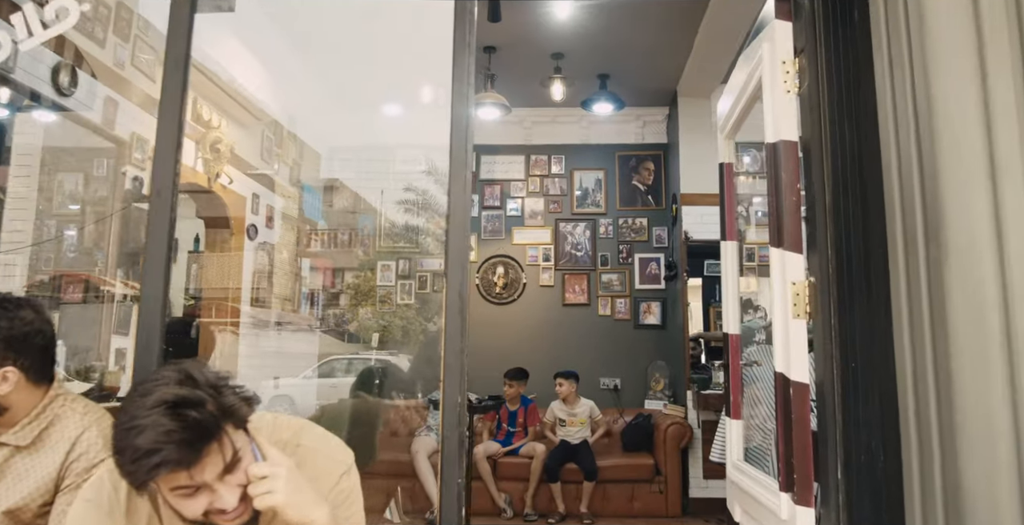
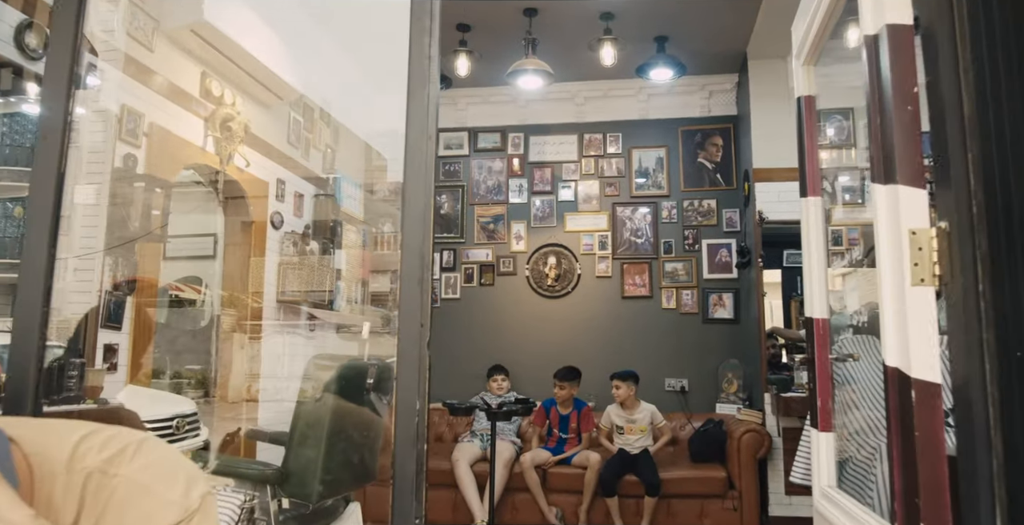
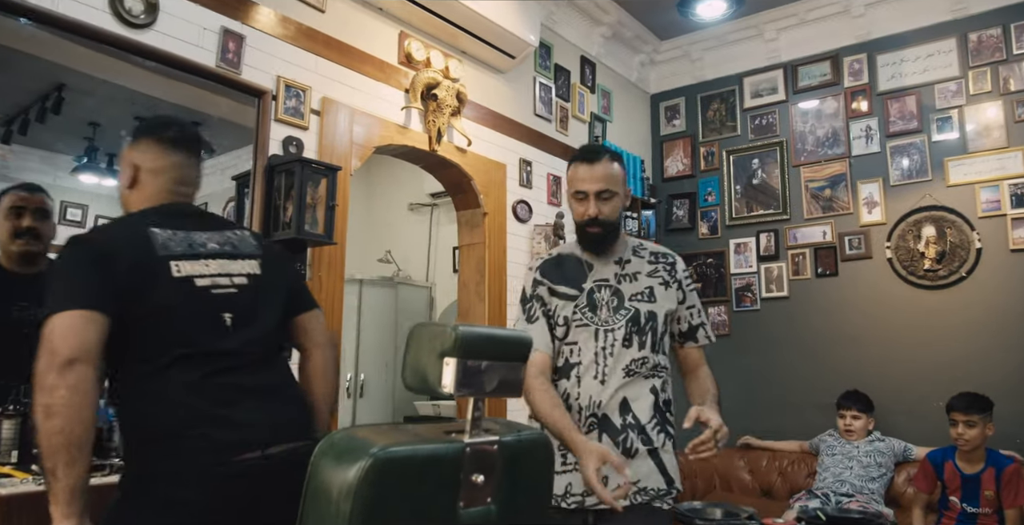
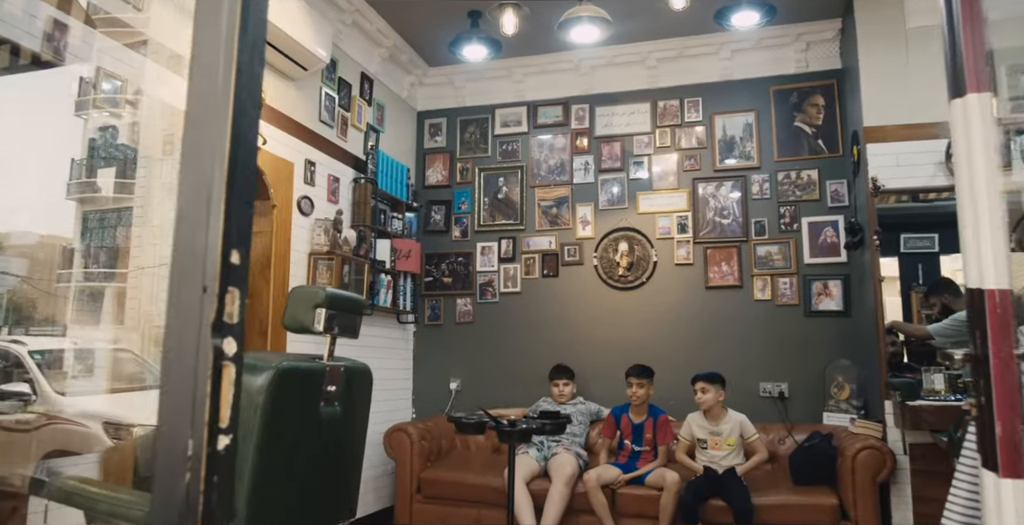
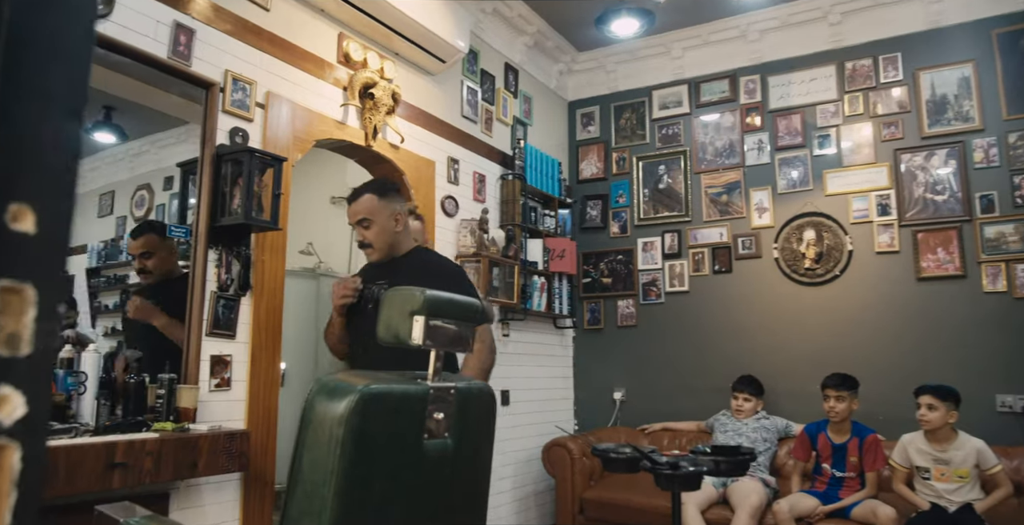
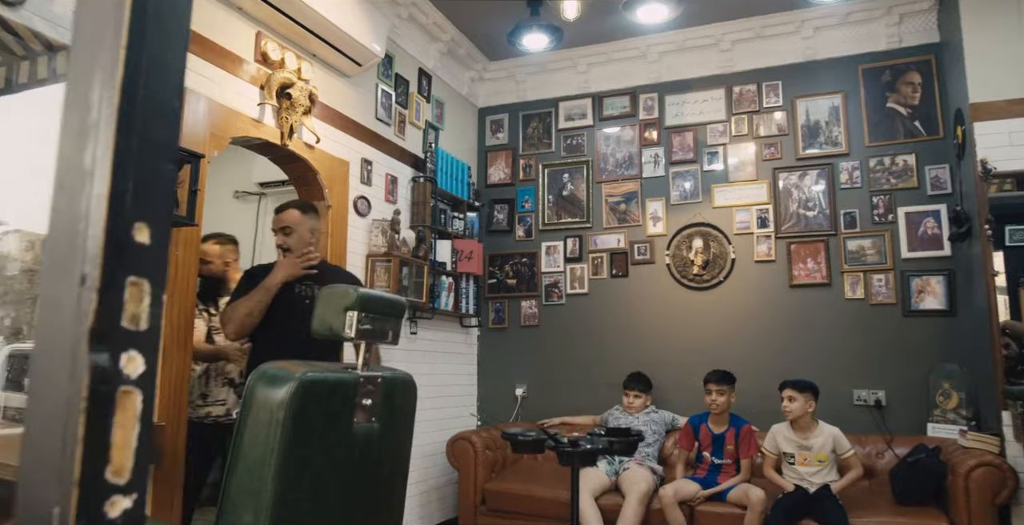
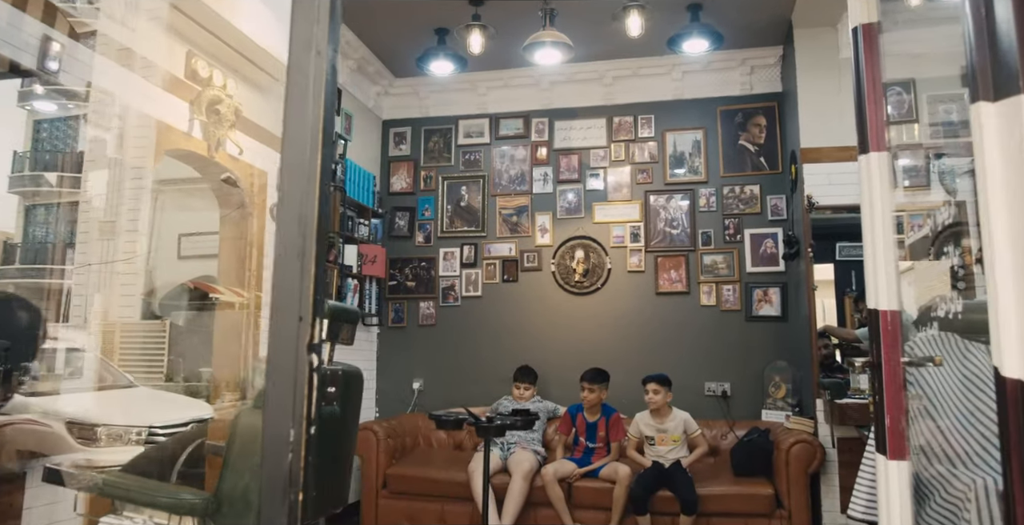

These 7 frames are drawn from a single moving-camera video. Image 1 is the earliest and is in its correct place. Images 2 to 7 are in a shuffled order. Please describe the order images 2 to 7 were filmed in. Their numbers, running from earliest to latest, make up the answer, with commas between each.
2, 7, 4, 6, 5, 3
